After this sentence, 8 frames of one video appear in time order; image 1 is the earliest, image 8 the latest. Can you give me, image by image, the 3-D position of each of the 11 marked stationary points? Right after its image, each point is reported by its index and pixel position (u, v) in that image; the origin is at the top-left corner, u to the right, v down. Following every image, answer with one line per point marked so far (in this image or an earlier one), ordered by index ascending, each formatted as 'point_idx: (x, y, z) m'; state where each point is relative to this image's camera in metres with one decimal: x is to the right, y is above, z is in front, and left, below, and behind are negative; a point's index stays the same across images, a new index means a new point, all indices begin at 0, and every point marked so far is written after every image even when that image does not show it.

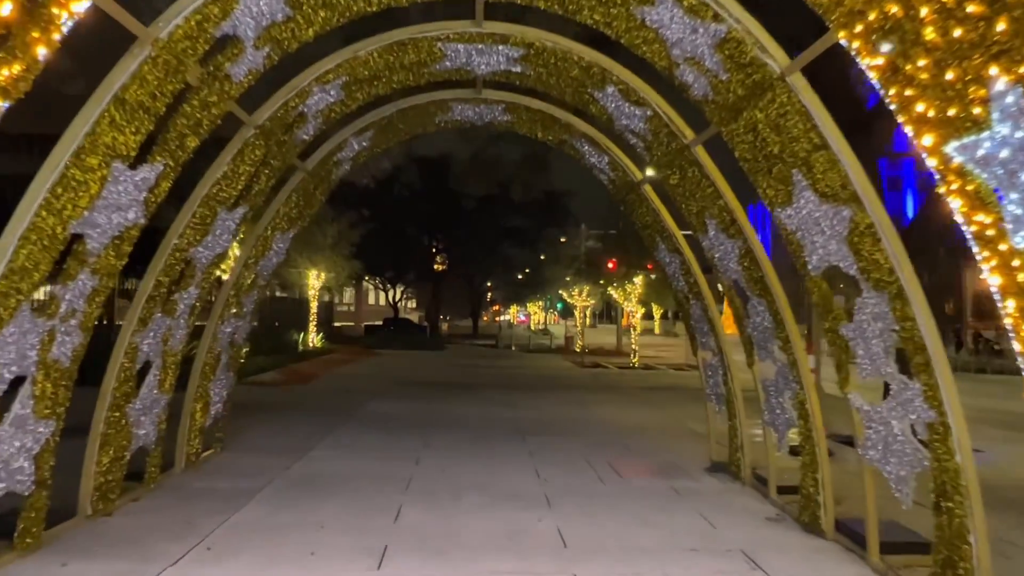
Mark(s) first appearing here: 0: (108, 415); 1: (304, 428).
0: (-4.2, -1.3, +7.6) m
1: (-3.9, -2.6, +13.7) m
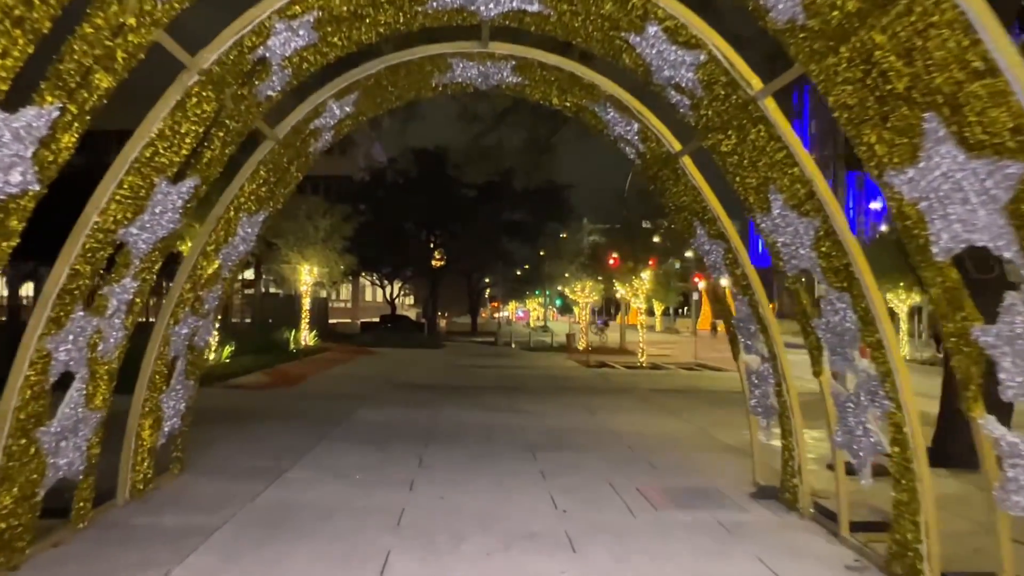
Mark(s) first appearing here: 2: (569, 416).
0: (-4.0, -1.3, +5.9) m
1: (-3.7, -2.5, +12.0) m
2: (+1.2, -2.8, +16.2) m
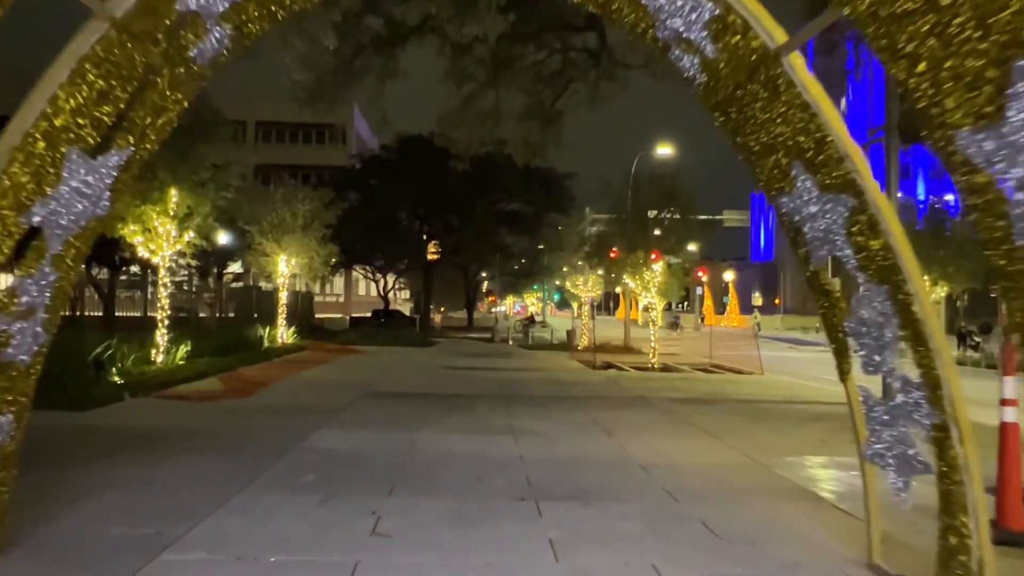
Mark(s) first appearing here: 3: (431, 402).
0: (-4.1, -1.1, +2.5) m
1: (-3.8, -2.4, +8.6) m
2: (+1.2, -2.6, +12.8) m
3: (-1.9, -2.7, +17.1) m
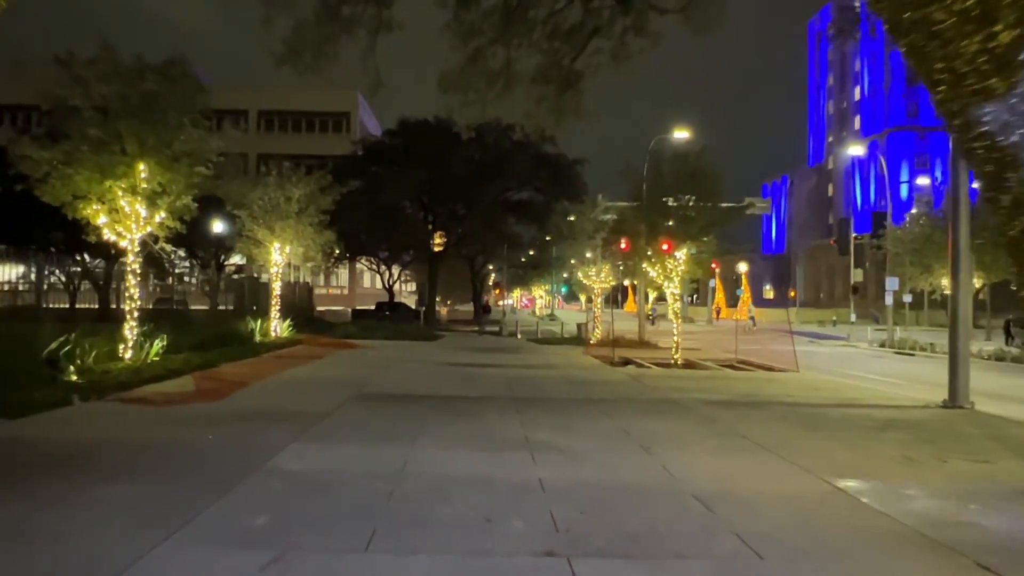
0: (-3.9, -1.0, +0.2) m
1: (-3.6, -2.2, +6.2) m
2: (+1.4, -2.4, +10.4) m
3: (-1.6, -2.4, +14.7) m
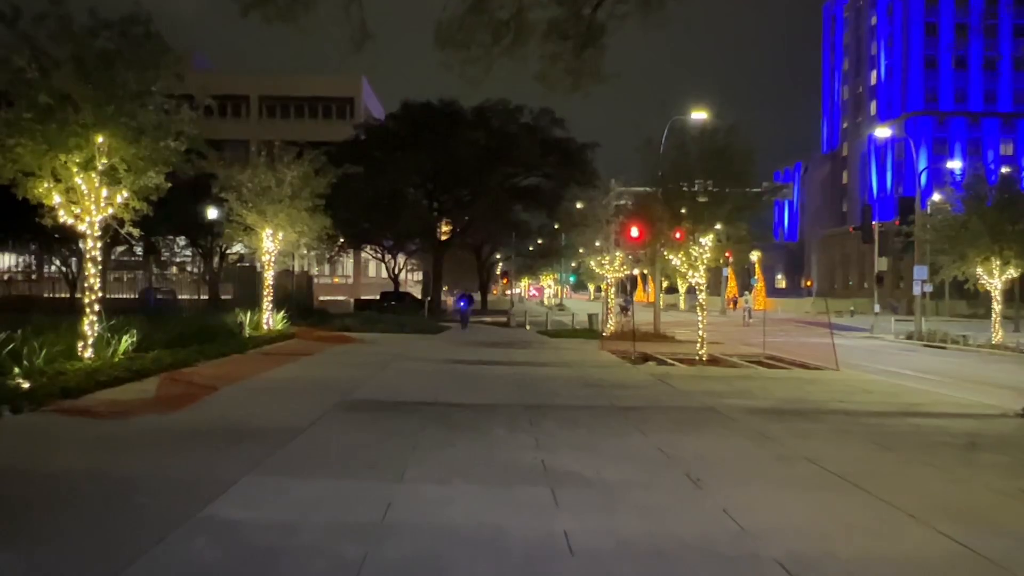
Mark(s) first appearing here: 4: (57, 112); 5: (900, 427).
0: (-3.9, -1.0, -2.1) m
1: (-3.5, -2.1, +4.0) m
2: (+1.6, -2.3, +8.1) m
3: (-1.4, -2.2, +12.4) m
4: (-9.6, +3.7, +15.4) m
5: (+6.9, -2.5, +13.1) m
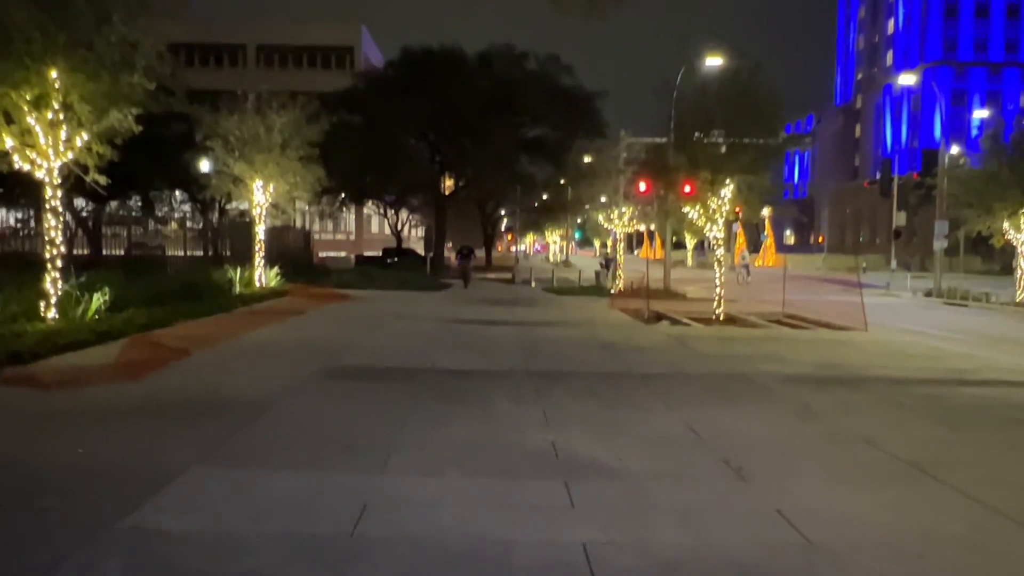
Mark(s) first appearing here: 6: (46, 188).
0: (-3.9, -1.2, -3.6) m
1: (-3.4, -1.9, +2.5) m
2: (+1.6, -1.8, +6.6) m
3: (-1.3, -1.5, +10.9) m
4: (-9.5, +4.6, +13.6) m
5: (+7.0, -1.7, +11.6) m
6: (-9.5, +2.0, +14.9) m
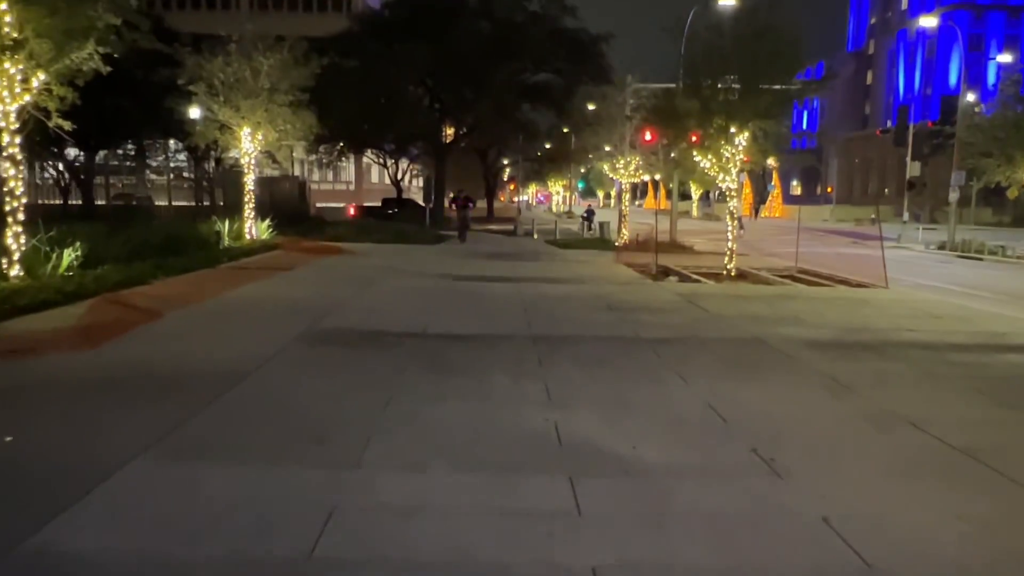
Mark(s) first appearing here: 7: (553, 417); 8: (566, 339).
0: (-4.0, -1.6, -4.6) m
1: (-3.5, -1.9, +1.5) m
2: (+1.6, -1.6, +5.6) m
3: (-1.3, -1.0, +9.9) m
4: (-9.5, +5.3, +12.2) m
5: (+7.0, -1.1, +10.6) m
6: (-9.5, +2.9, +13.6) m
7: (+0.4, -1.3, +7.5) m
8: (+0.8, -0.8, +11.5) m
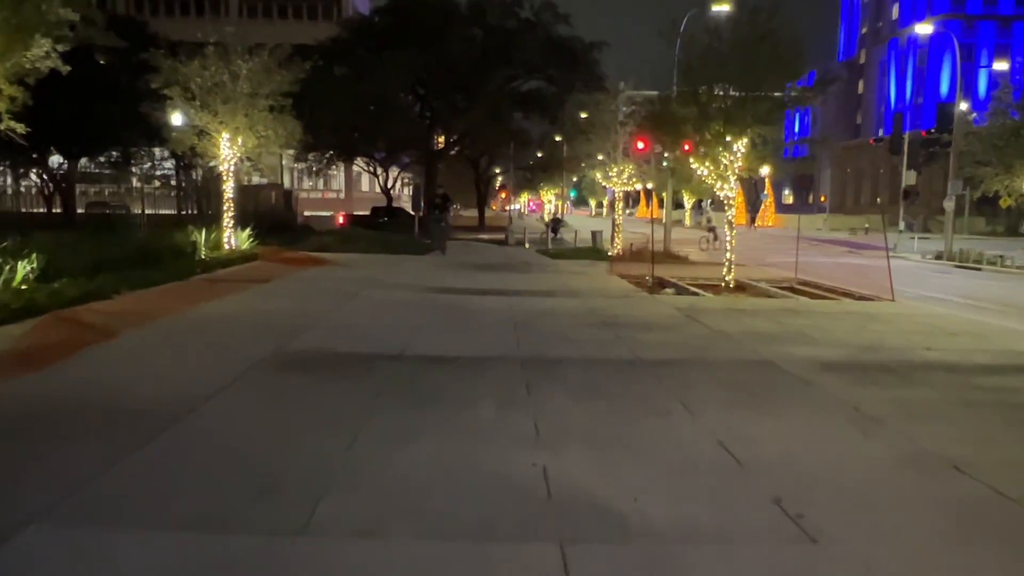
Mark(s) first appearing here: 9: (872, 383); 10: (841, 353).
0: (-4.0, -1.6, -5.7) m
1: (-3.6, -2.0, +0.5) m
2: (+1.5, -1.8, +4.6) m
3: (-1.5, -1.2, +8.9) m
4: (-9.7, +5.1, +11.2) m
5: (+6.8, -1.4, +9.6) m
6: (-9.7, +2.6, +12.6) m
7: (+0.3, -1.5, +6.5) m
8: (+0.6, -1.1, +10.4) m
9: (+4.8, -1.3, +9.8) m
10: (+5.3, -1.1, +11.9) m
